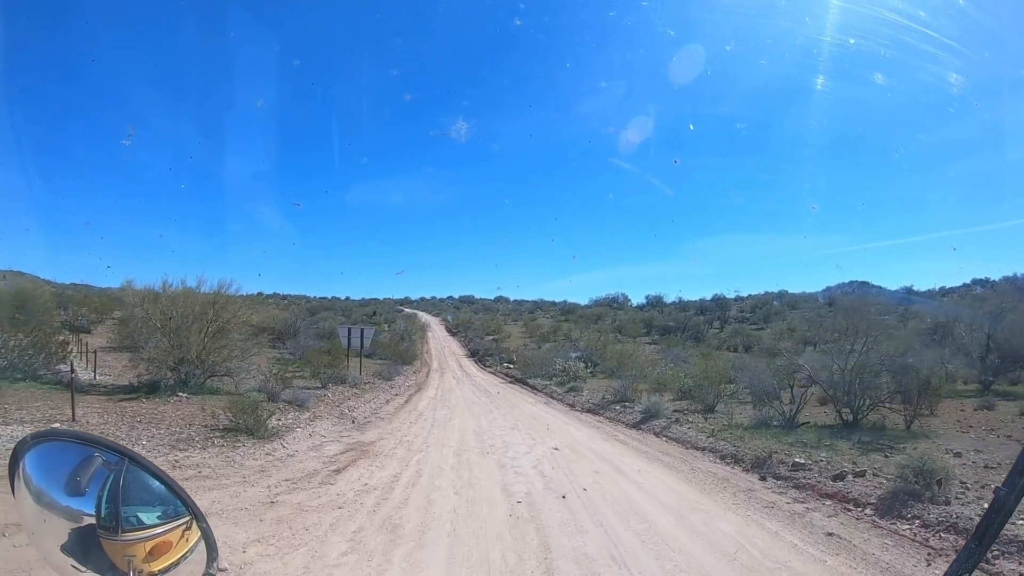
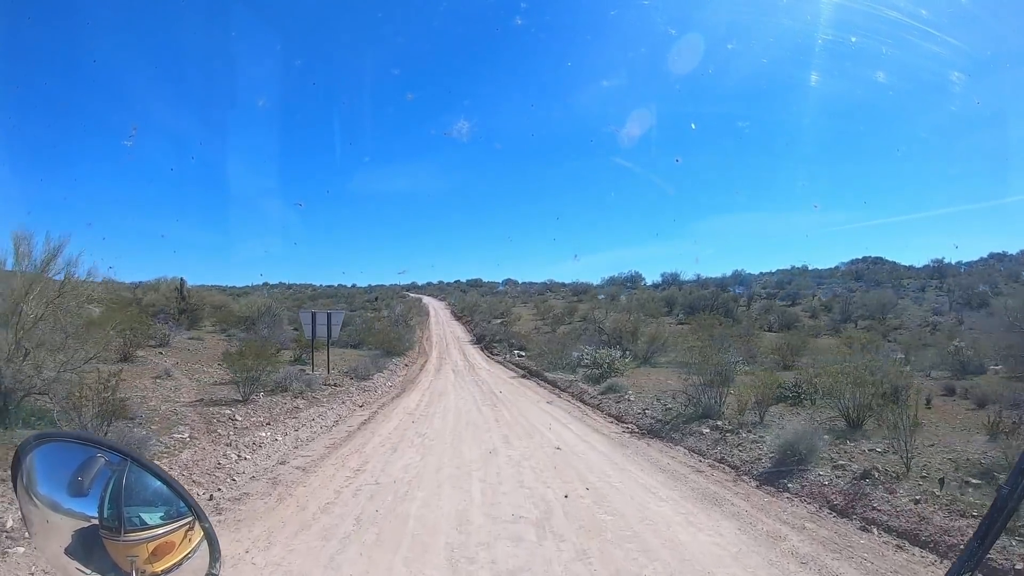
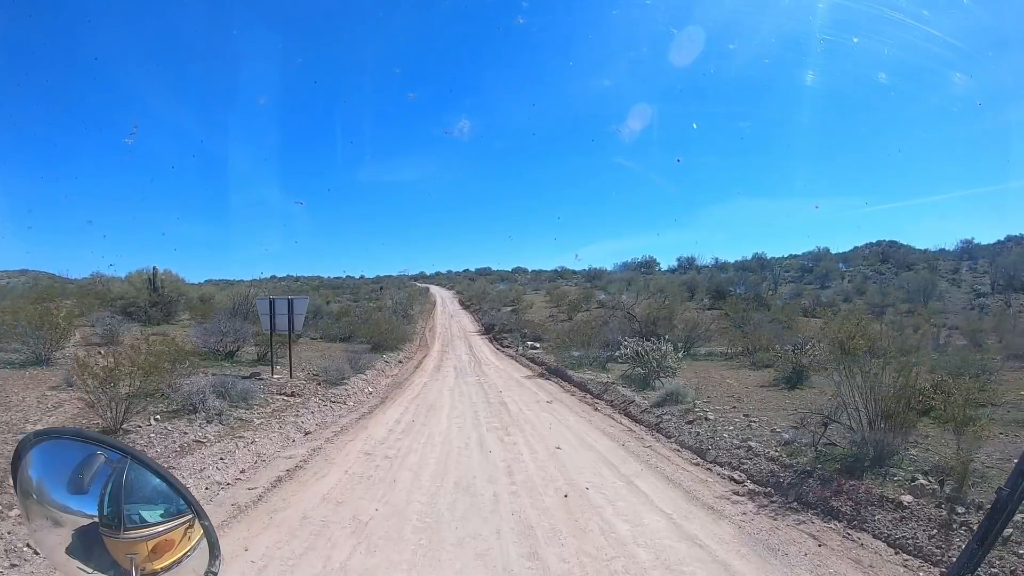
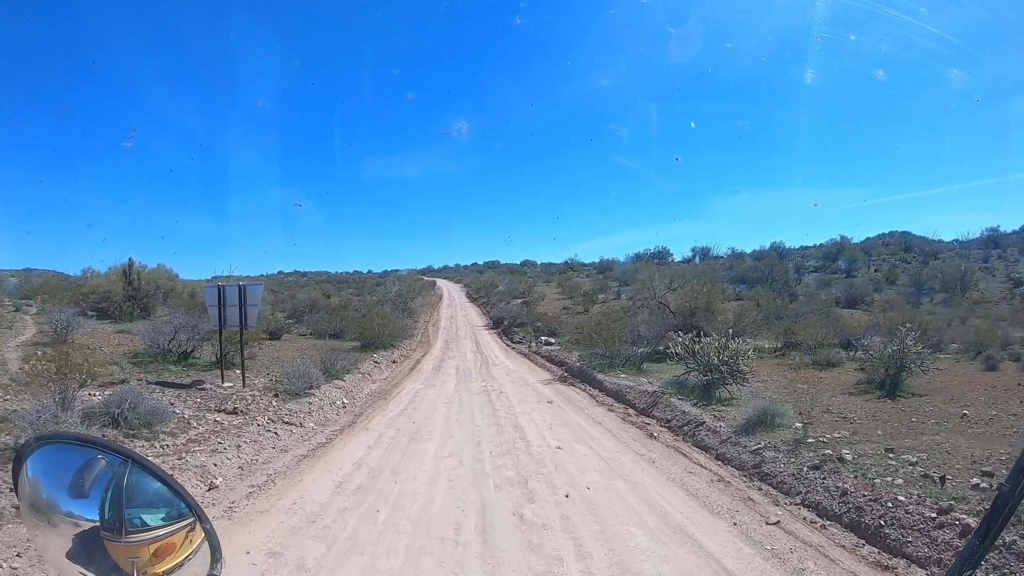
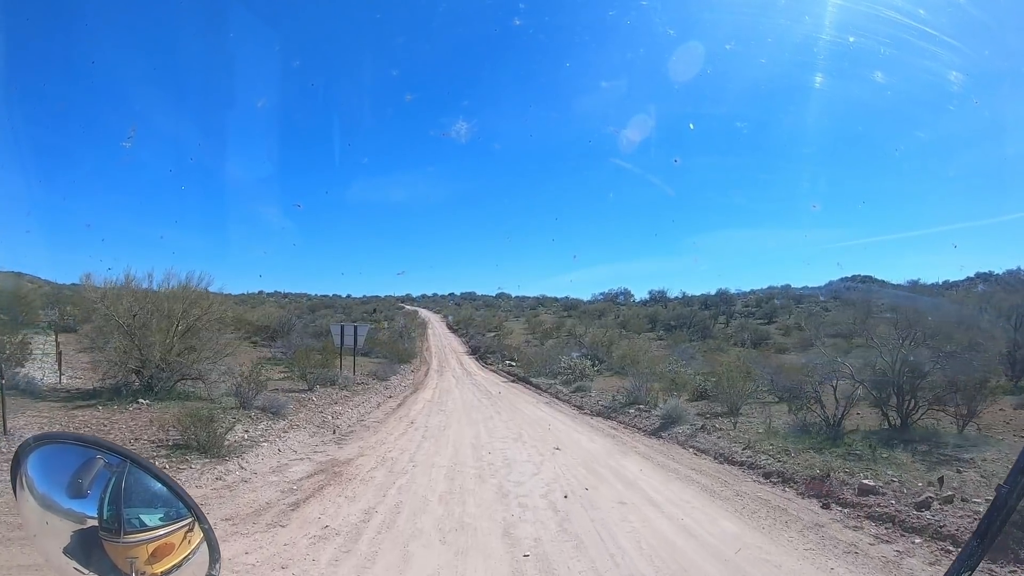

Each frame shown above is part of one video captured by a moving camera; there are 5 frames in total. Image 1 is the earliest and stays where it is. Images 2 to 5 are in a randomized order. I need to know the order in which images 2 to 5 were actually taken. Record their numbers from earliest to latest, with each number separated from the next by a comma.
5, 2, 3, 4
